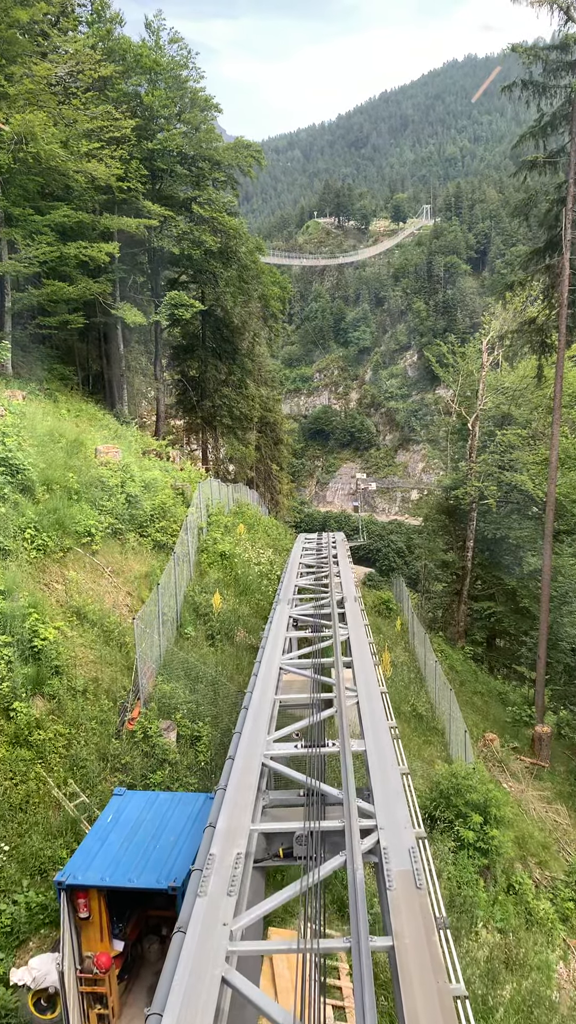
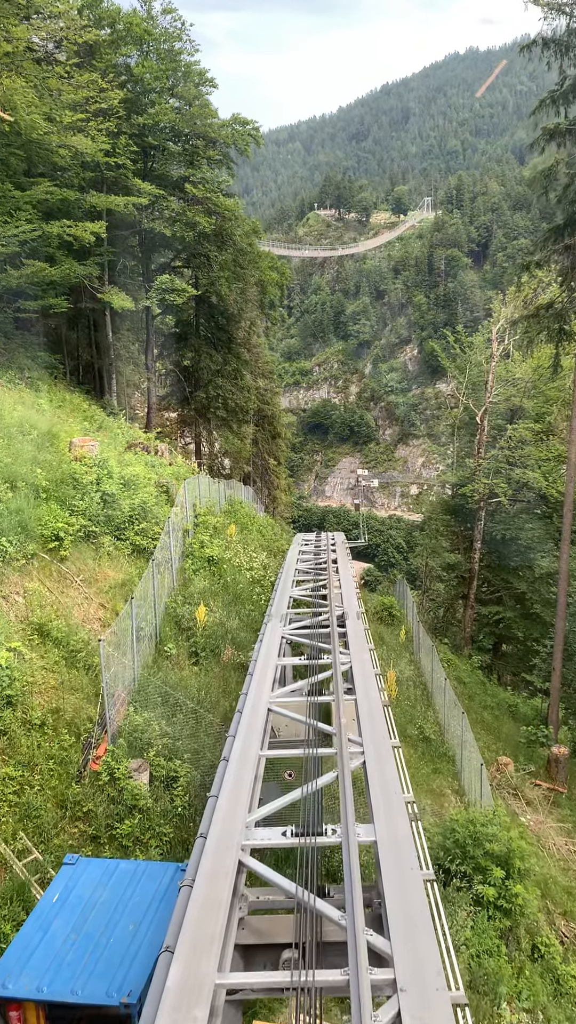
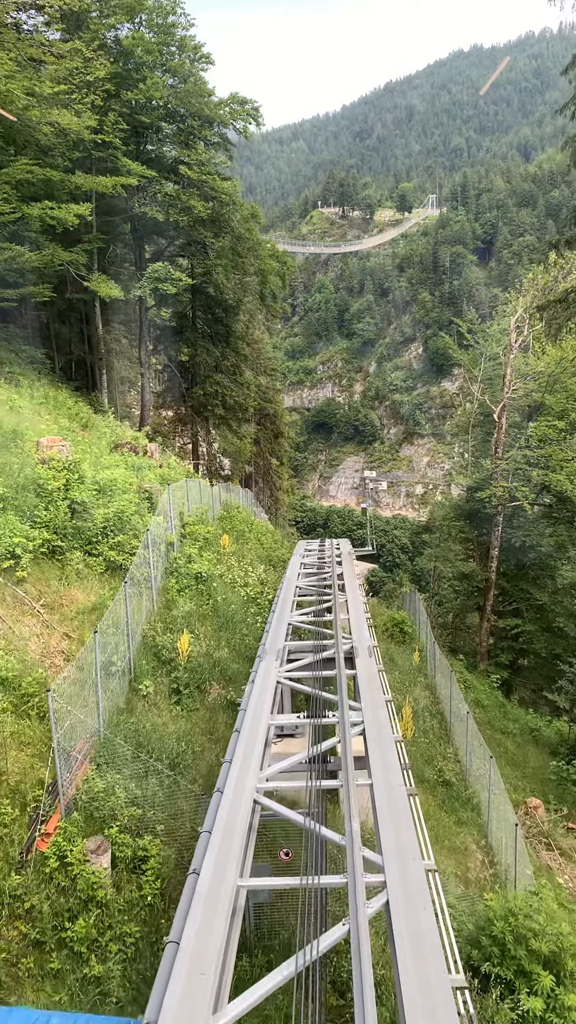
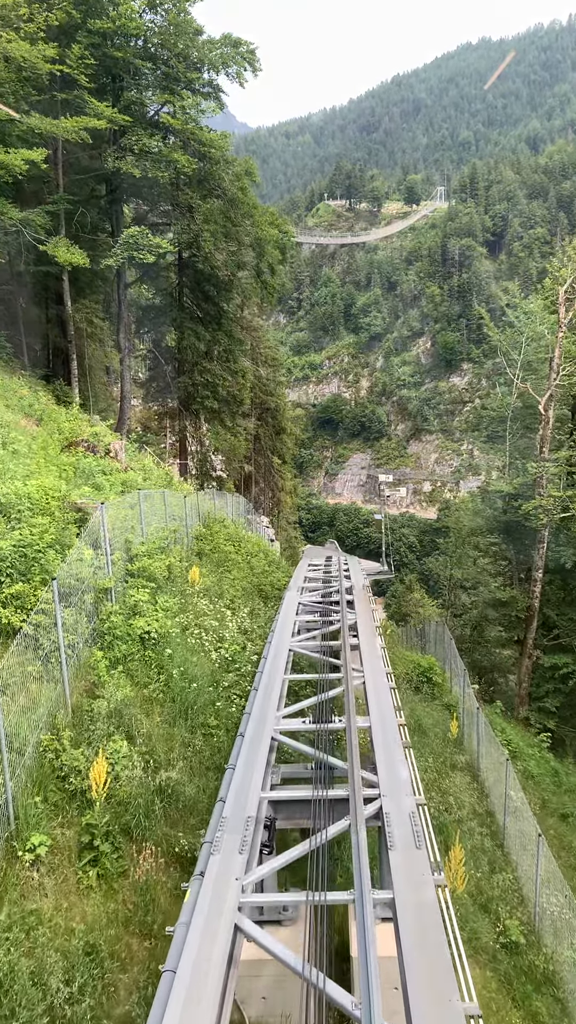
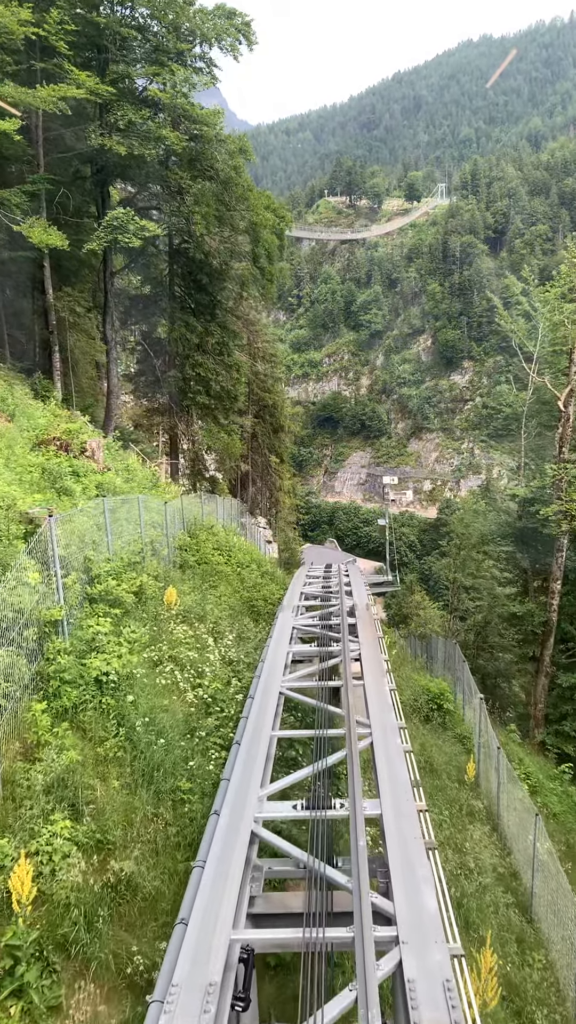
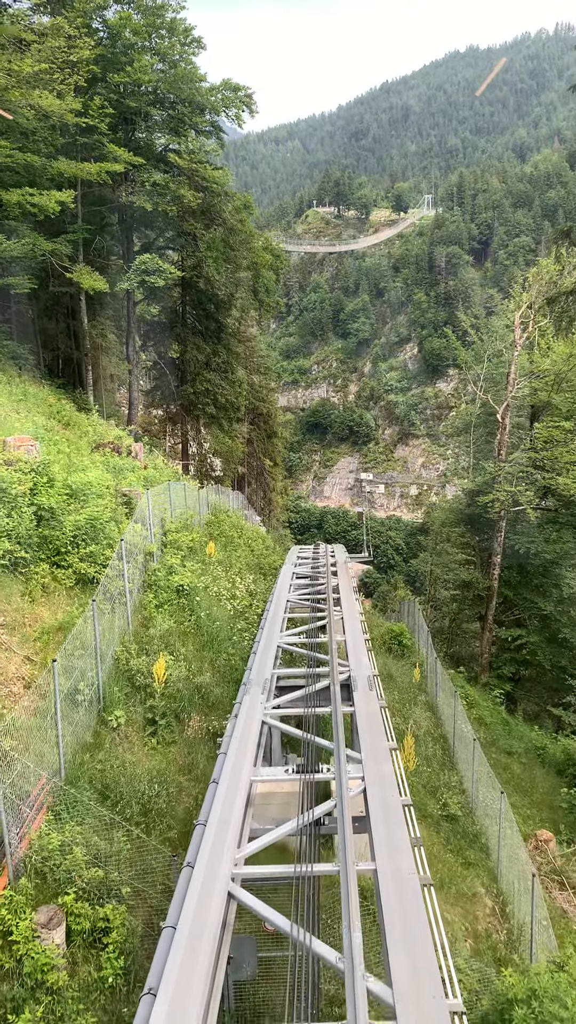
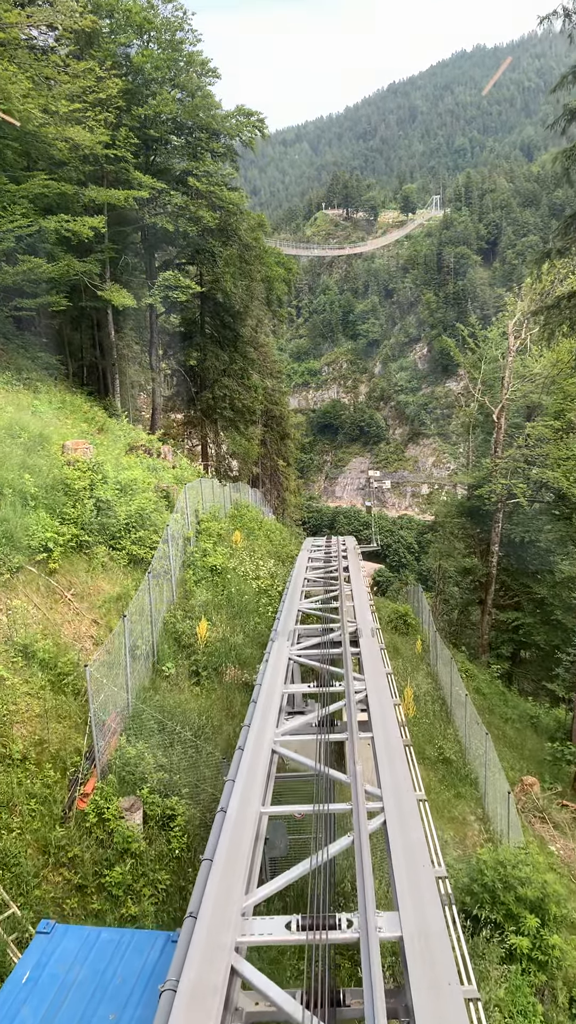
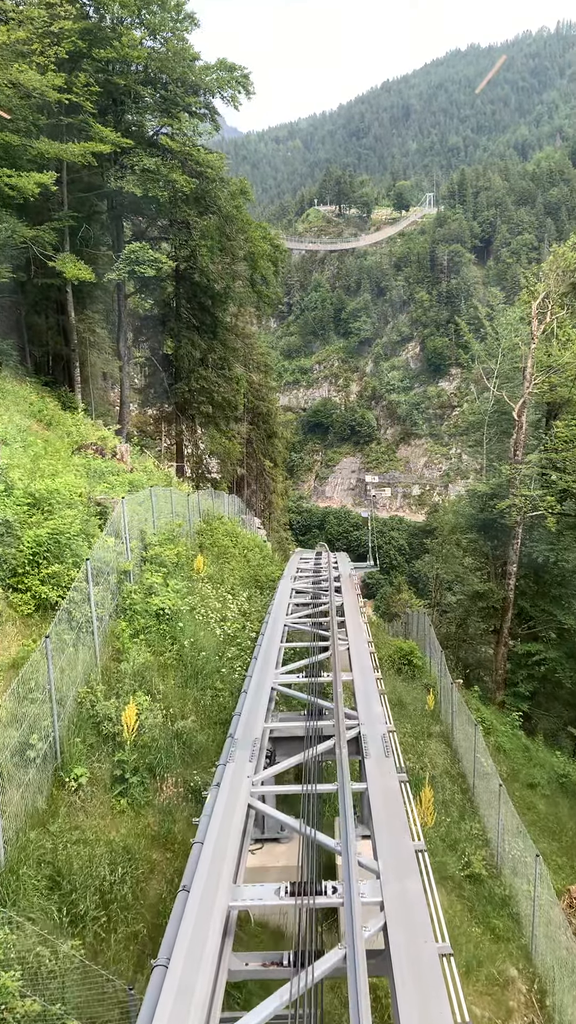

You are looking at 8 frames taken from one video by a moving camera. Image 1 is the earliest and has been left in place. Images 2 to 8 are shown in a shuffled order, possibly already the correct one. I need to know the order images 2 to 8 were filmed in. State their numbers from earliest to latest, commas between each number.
2, 7, 3, 6, 8, 4, 5
